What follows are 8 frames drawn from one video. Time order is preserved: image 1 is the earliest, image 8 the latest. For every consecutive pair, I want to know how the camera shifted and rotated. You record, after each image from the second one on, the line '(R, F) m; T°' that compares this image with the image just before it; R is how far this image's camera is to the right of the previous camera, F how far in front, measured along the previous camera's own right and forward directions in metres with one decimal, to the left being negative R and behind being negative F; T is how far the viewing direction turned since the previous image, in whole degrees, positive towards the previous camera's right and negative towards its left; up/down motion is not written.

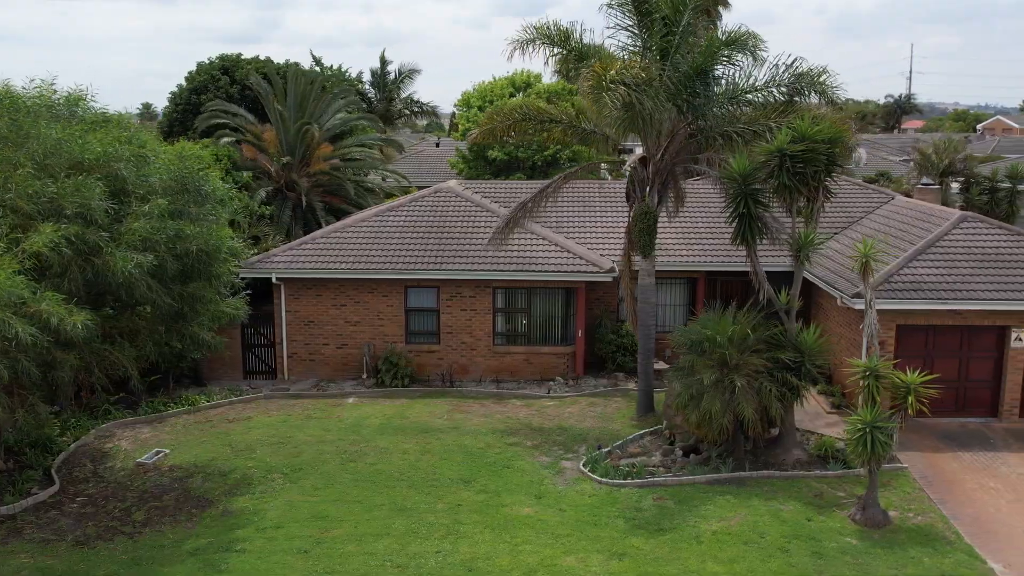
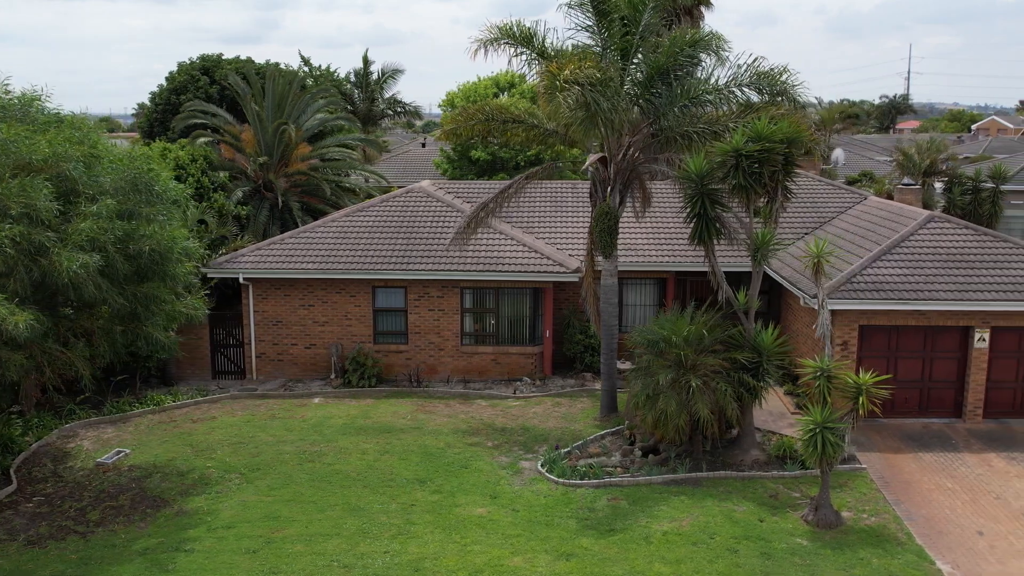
(+0.7, 0.0) m; 0°
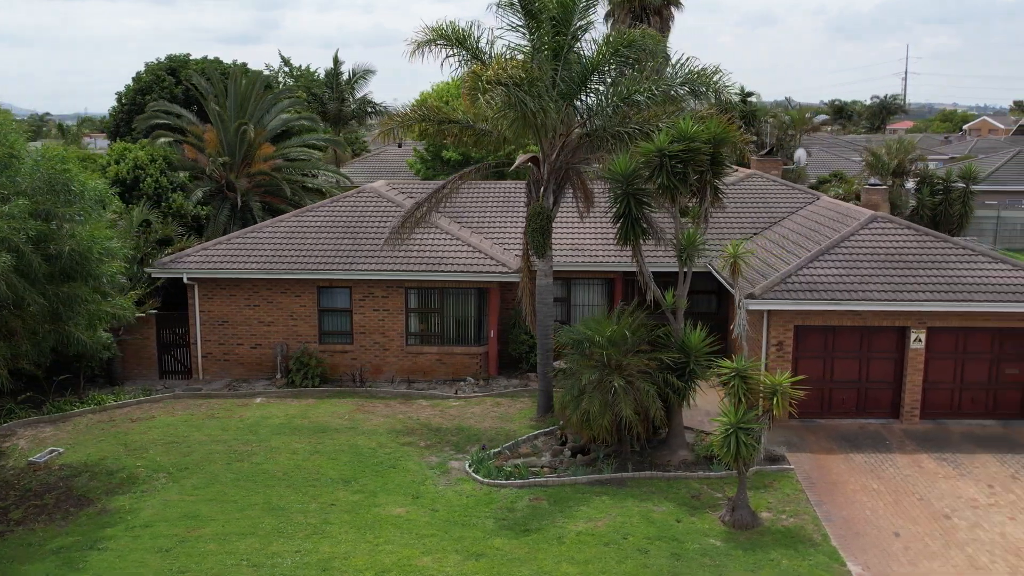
(+1.1, 0.0) m; 0°
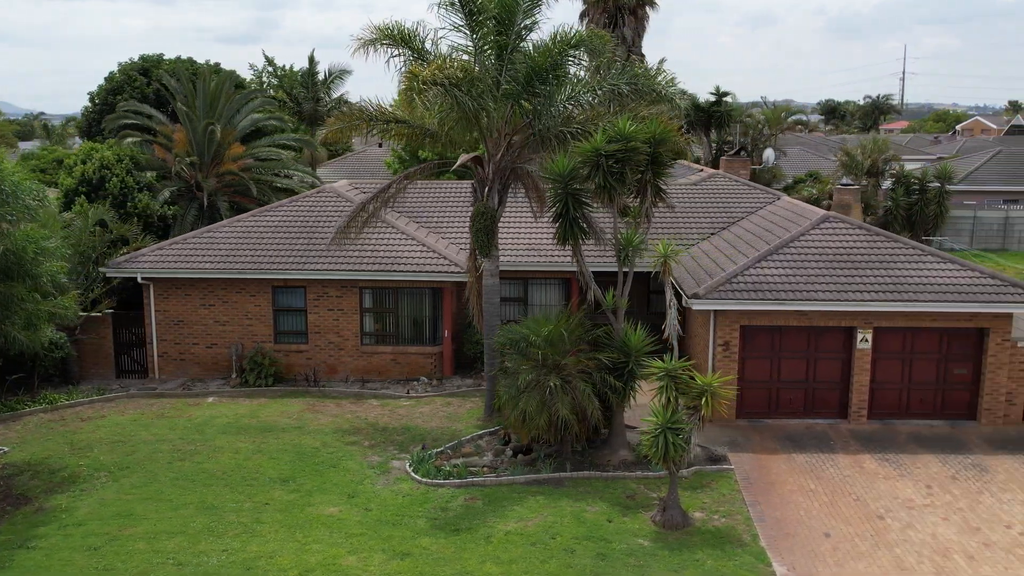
(+0.9, 0.0) m; 0°
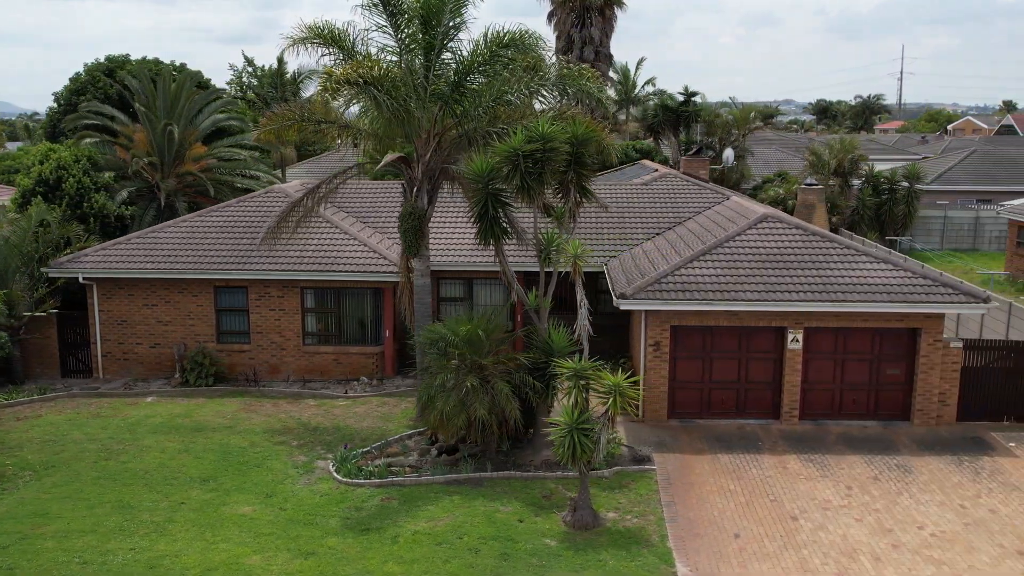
(+1.2, 0.0) m; -1°
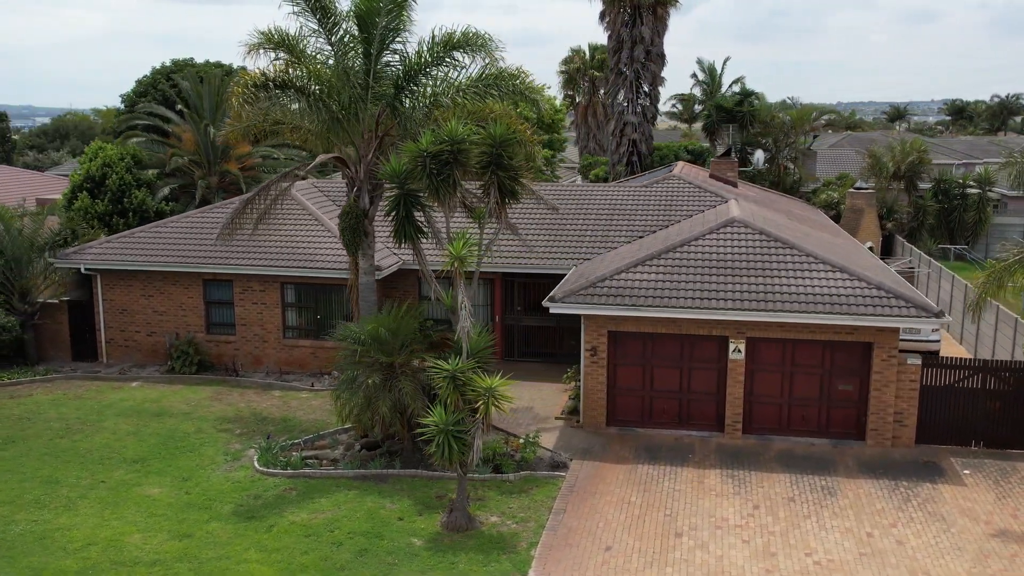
(+3.4, +0.3) m; -9°
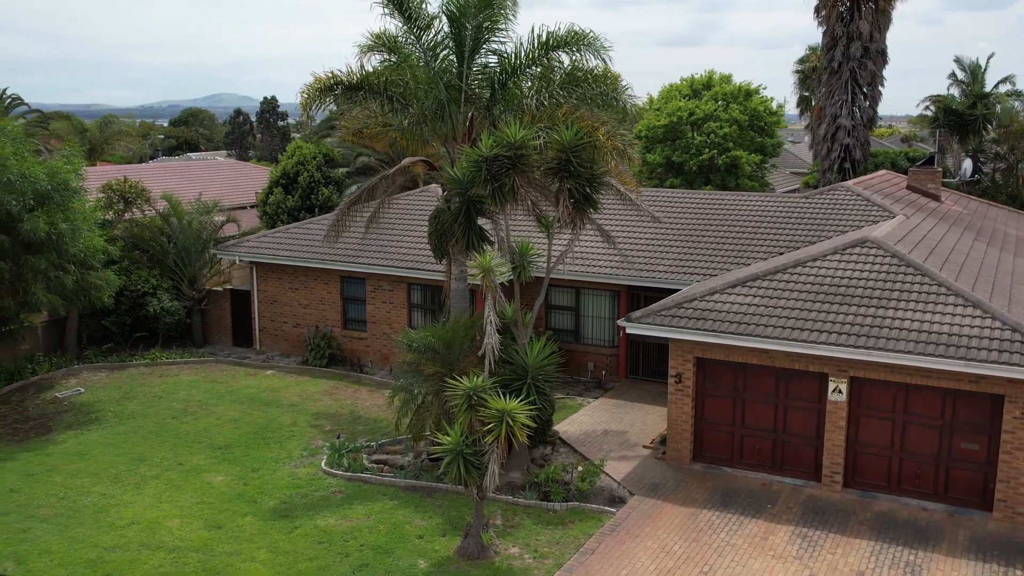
(+3.0, +1.3) m; -17°
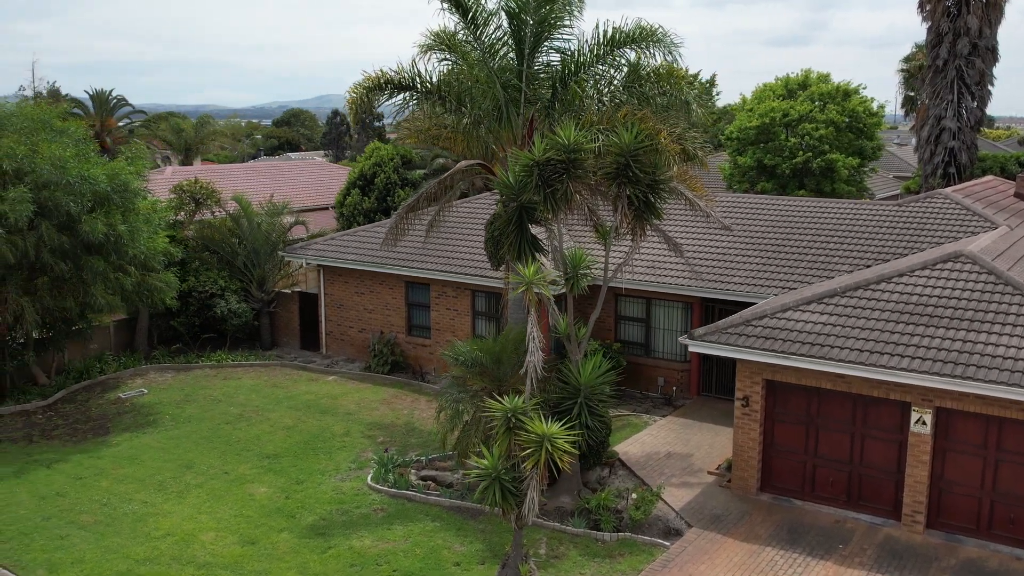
(+0.6, +0.8) m; -6°
